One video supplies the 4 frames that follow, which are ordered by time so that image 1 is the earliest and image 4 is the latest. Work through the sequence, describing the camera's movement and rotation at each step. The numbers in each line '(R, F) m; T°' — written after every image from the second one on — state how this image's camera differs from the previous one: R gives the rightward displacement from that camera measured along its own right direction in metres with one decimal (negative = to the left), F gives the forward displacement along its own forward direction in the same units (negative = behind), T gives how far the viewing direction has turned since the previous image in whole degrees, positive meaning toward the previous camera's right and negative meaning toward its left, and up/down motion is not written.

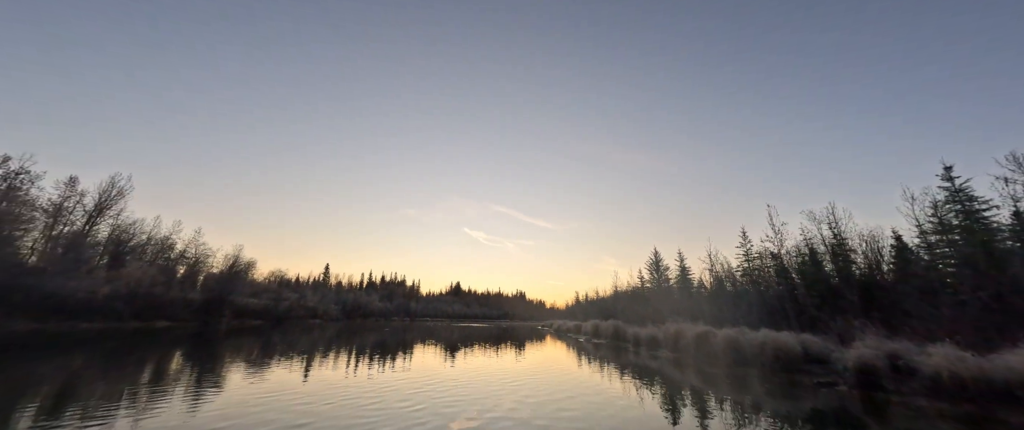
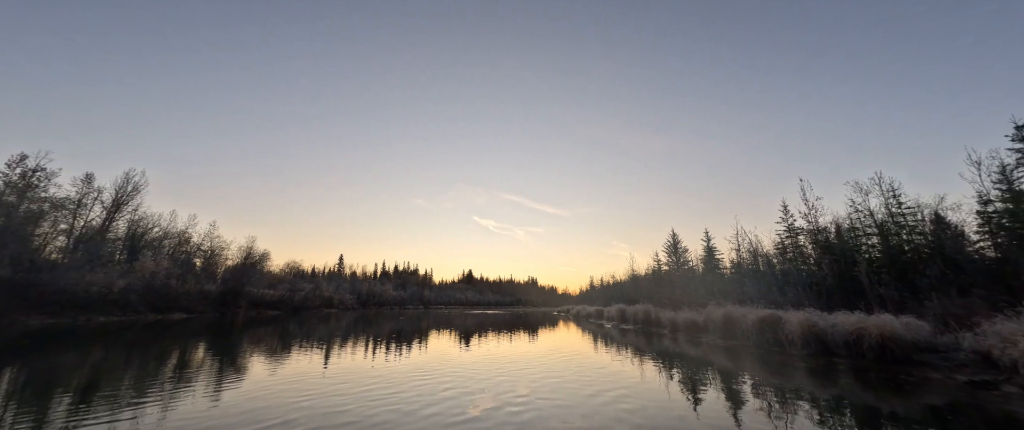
(-0.2, +0.6) m; -2°
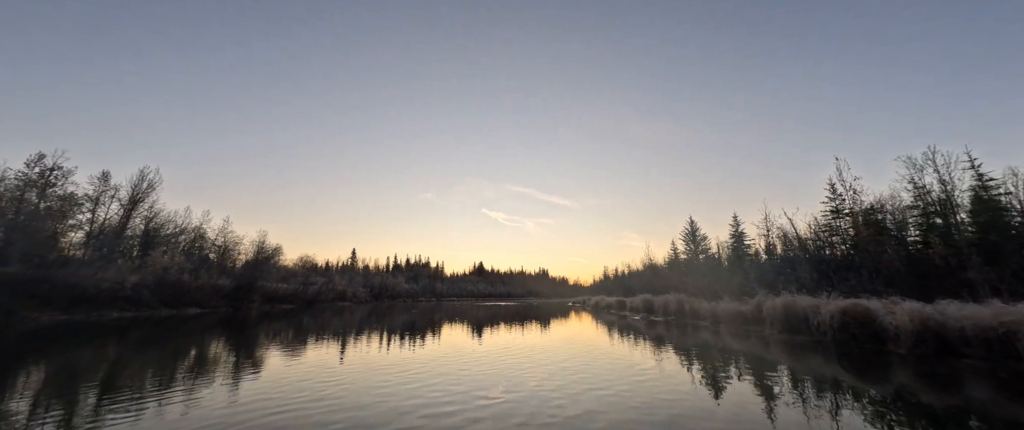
(-0.2, +0.6) m; -2°
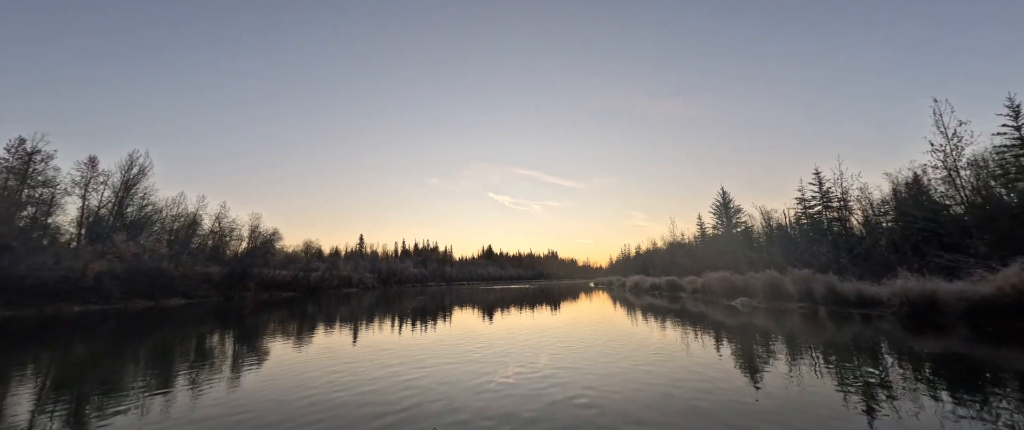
(-0.4, +2.3) m; -1°
